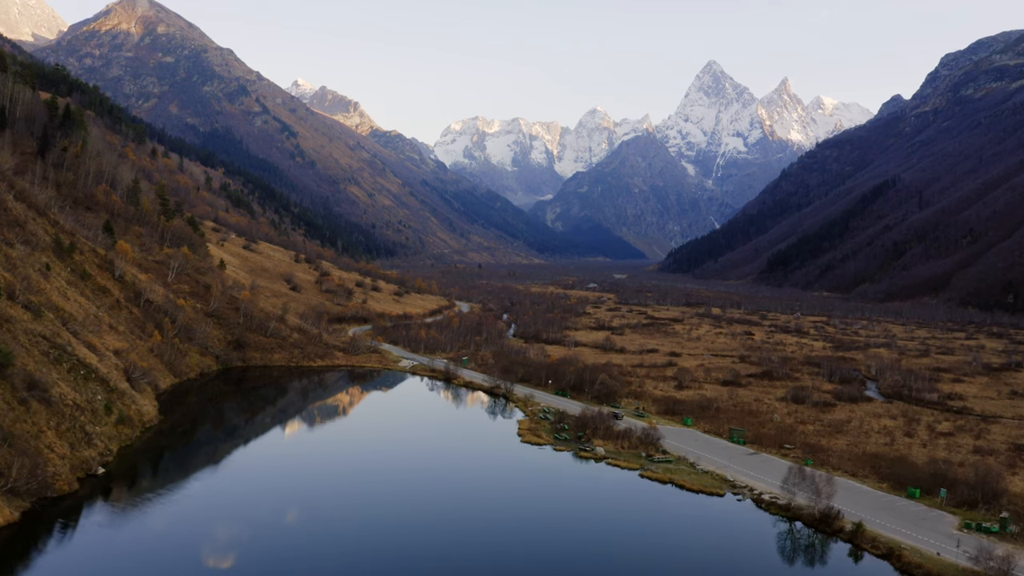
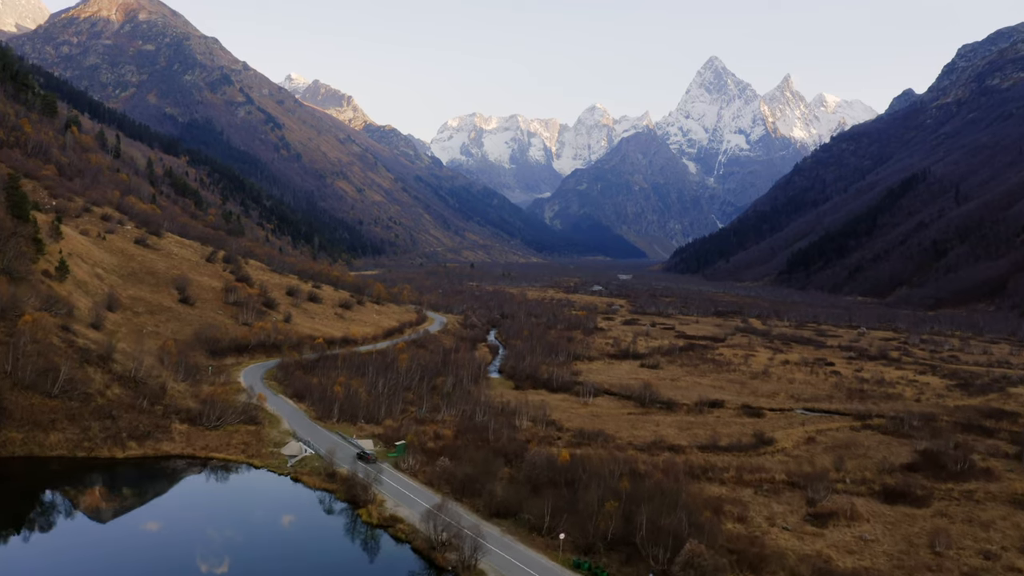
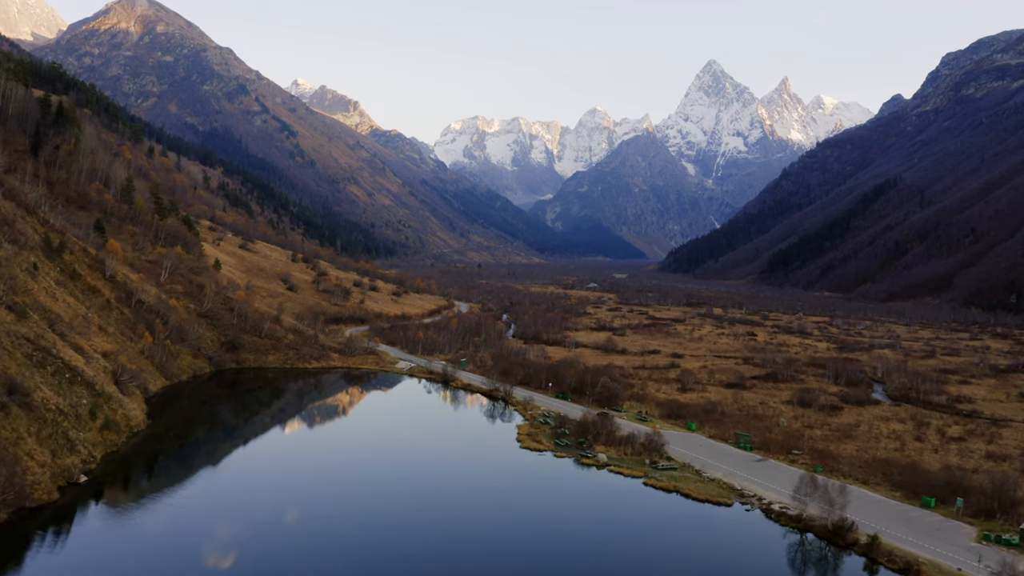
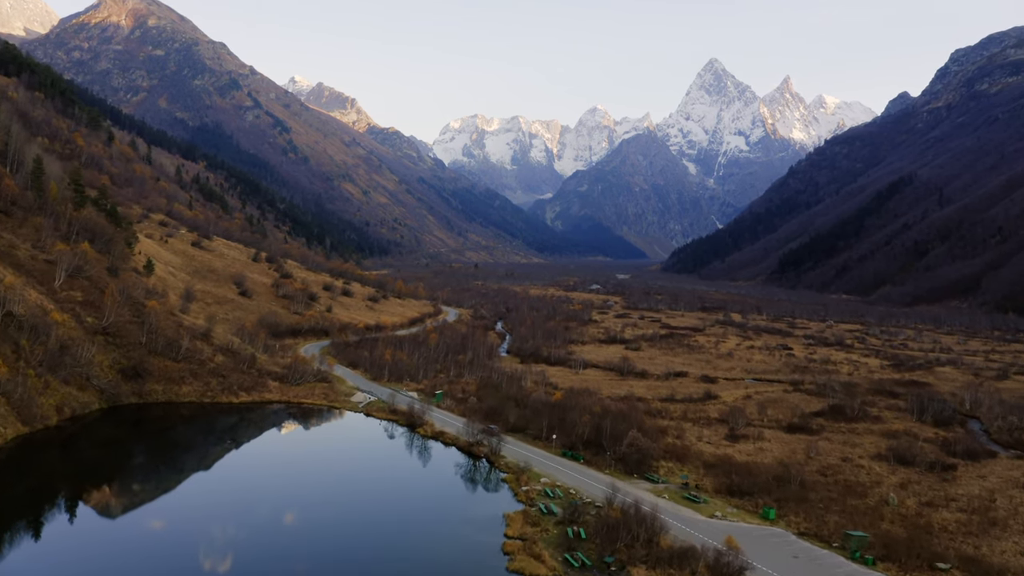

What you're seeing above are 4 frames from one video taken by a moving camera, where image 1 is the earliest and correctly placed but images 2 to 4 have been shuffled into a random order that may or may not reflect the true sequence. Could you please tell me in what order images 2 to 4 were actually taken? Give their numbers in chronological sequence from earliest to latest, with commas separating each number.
3, 4, 2
